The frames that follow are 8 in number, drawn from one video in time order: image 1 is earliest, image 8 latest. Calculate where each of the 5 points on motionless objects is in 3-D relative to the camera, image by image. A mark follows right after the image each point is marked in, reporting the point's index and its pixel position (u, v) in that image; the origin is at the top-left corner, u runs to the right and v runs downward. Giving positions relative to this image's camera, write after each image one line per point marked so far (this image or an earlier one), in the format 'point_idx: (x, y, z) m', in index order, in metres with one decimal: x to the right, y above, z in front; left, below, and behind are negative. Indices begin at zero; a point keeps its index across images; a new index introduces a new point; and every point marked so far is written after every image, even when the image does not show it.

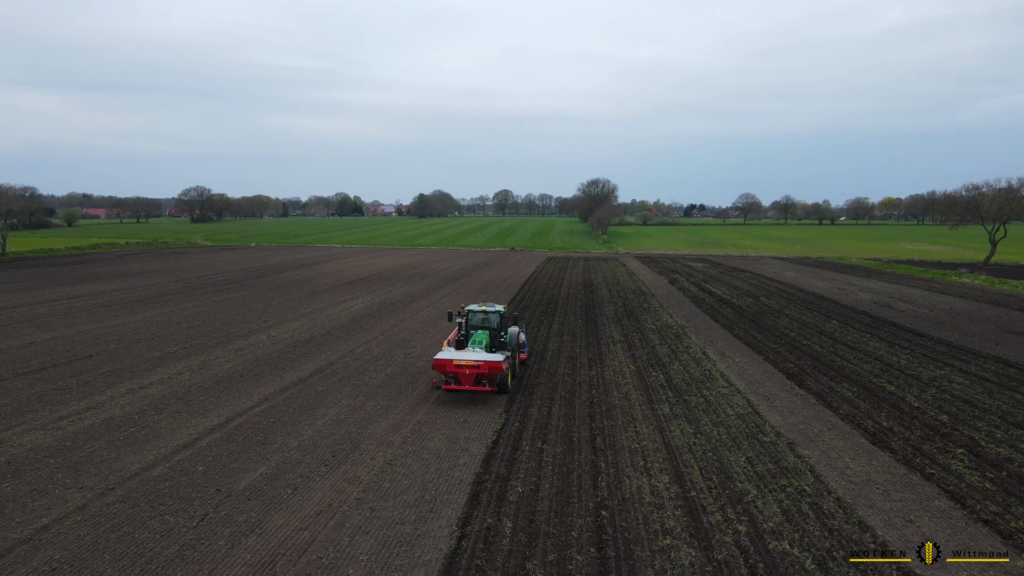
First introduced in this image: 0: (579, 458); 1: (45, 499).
0: (+0.8, -2.0, +8.8) m
1: (-4.5, -2.1, +7.3) m
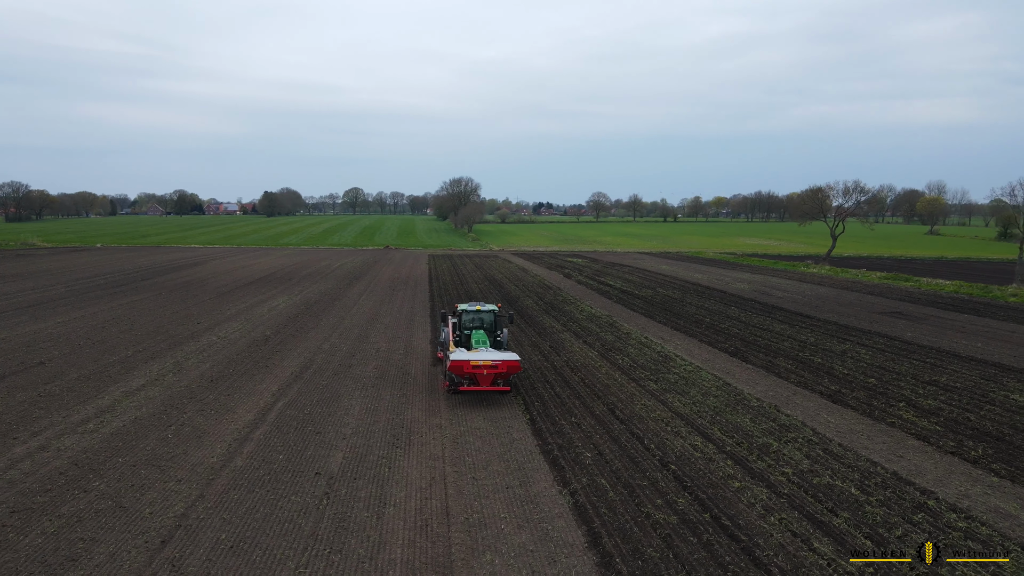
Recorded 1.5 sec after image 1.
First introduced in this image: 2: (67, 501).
0: (+1.4, -1.9, +10.0) m
1: (-3.5, -2.0, +7.4) m
2: (-4.3, -2.1, +7.2) m
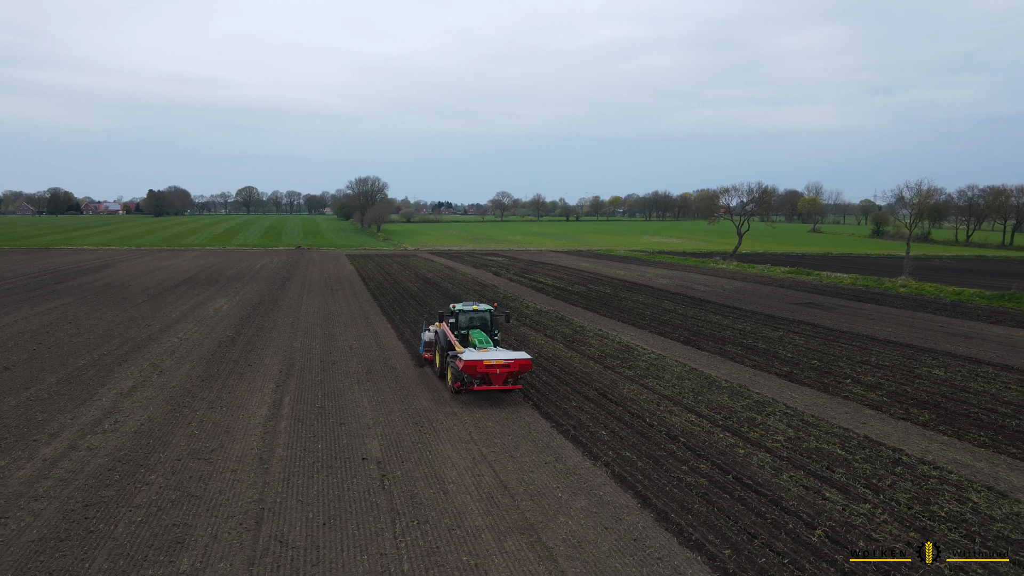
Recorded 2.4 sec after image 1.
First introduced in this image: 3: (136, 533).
0: (+1.5, -1.8, +10.9) m
1: (-3.0, -2.0, +7.7) m
2: (-3.7, -2.0, +7.4) m
3: (-3.3, -2.1, +6.5) m
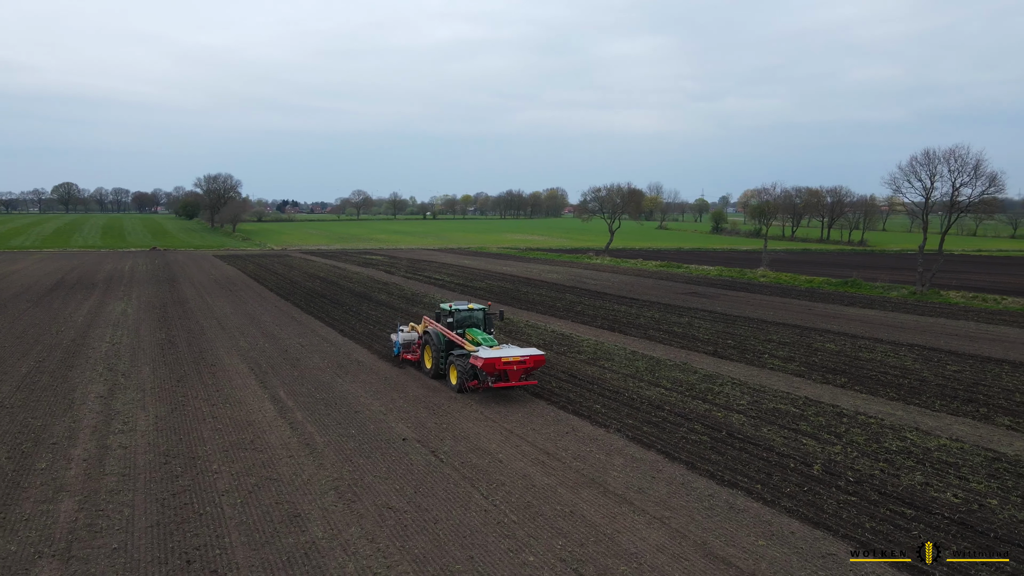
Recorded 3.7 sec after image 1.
0: (+1.3, -1.6, +12.2) m
1: (-2.5, -2.0, +8.2) m
2: (-3.1, -2.0, +7.7) m
3: (-2.5, -2.1, +6.9) m
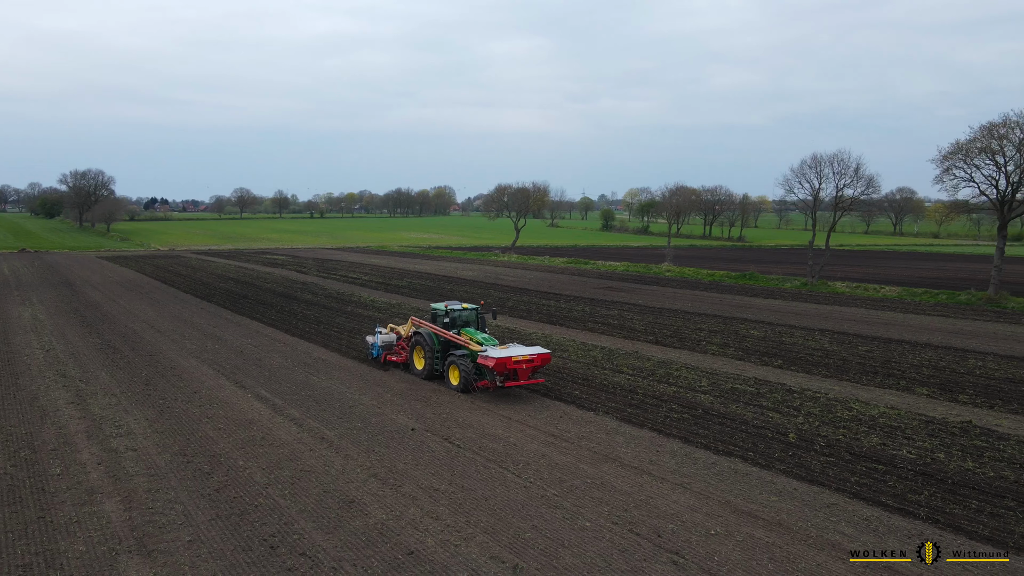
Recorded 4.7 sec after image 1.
0: (+0.8, -1.5, +13.0) m
1: (-2.3, -1.9, +8.4) m
2: (-2.8, -2.0, +7.8) m
3: (-2.0, -2.1, +7.2) m
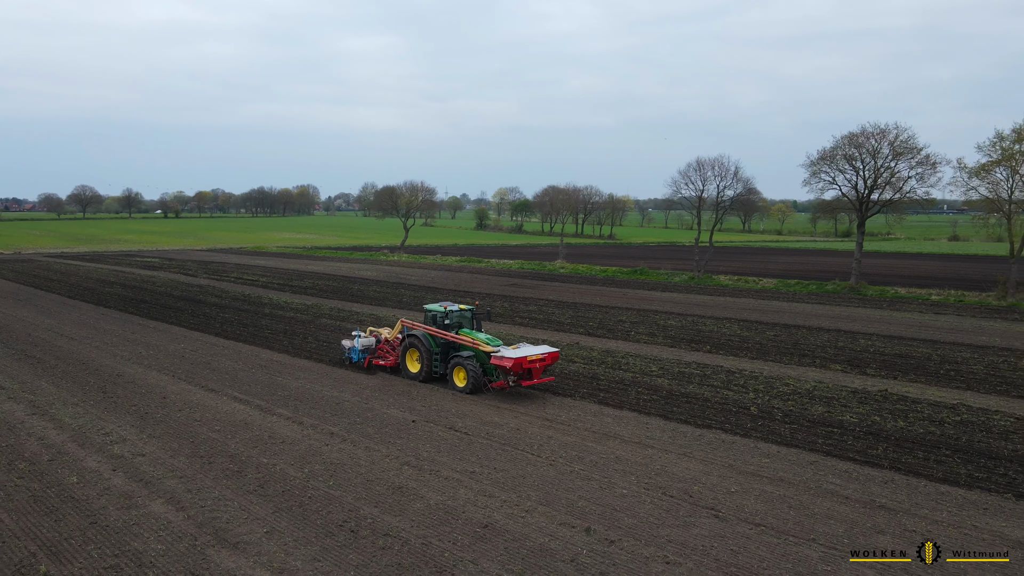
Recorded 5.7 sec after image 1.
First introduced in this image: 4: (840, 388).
0: (+0.1, -1.5, +13.7) m
1: (-2.1, -1.9, +8.6) m
2: (-2.5, -2.0, +8.0) m
3: (-1.6, -2.0, +7.4) m
4: (+5.3, -1.6, +12.0) m
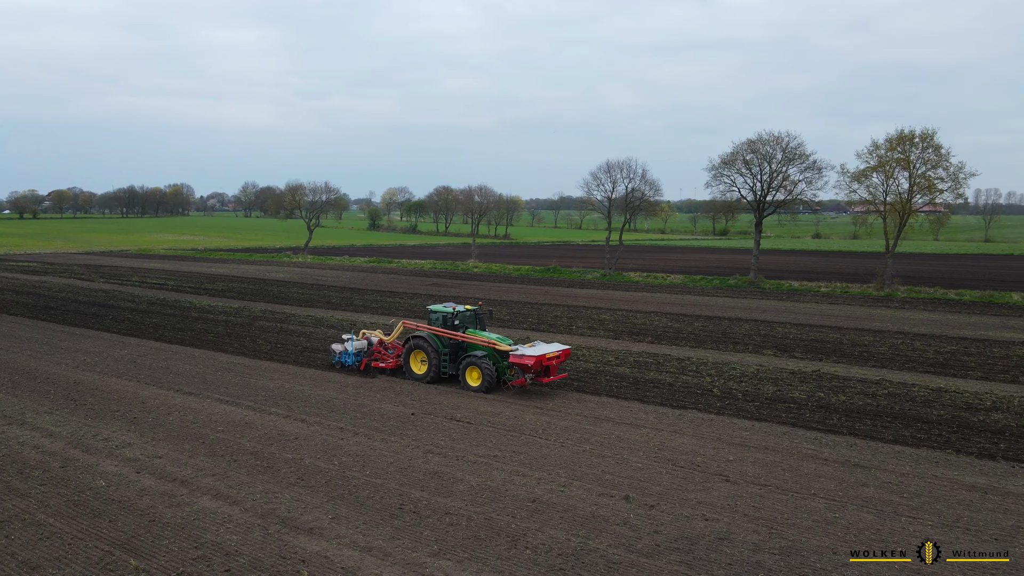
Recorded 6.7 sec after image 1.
0: (-0.5, -1.4, +14.3) m
1: (-1.9, -1.9, +9.0) m
2: (-2.2, -2.0, +8.2) m
3: (-1.3, -2.0, +7.8) m
4: (+4.9, -1.5, +13.4) m
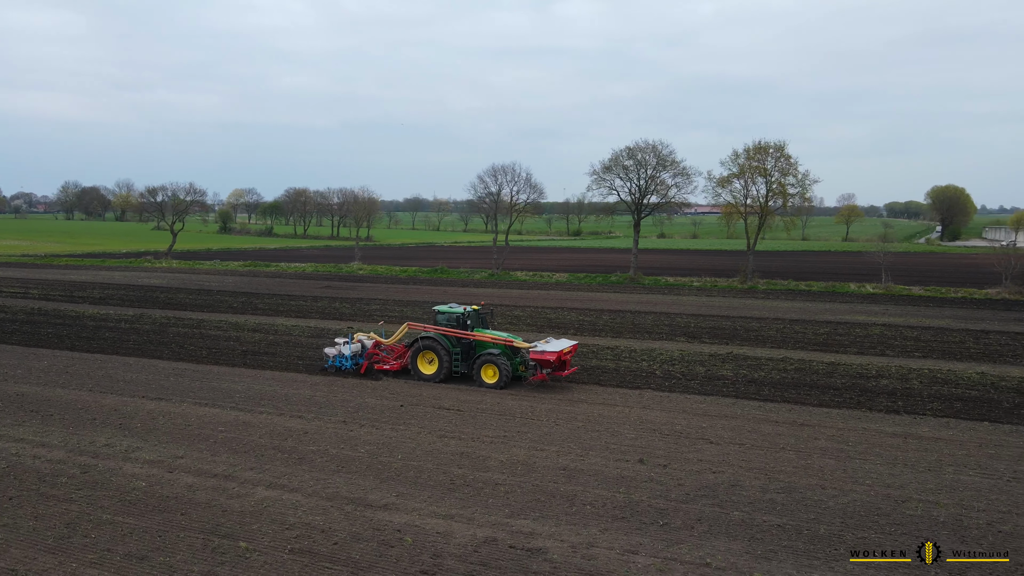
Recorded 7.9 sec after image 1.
0: (-1.6, -1.4, +15.0) m
1: (-1.9, -1.9, +9.5) m
2: (-2.0, -2.0, +8.7) m
3: (-1.0, -2.0, +8.5) m
4: (+3.9, -1.4, +15.2) m
